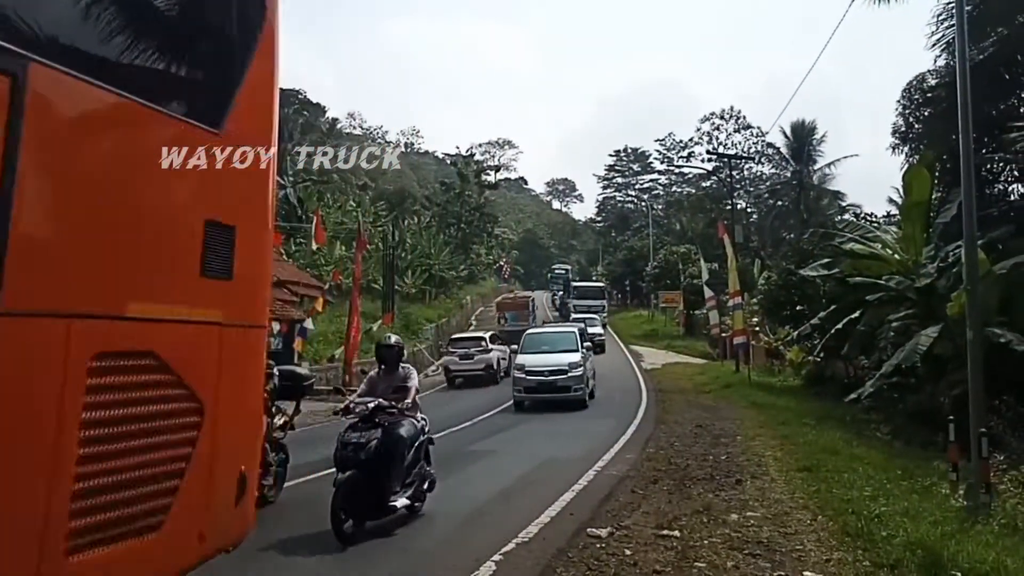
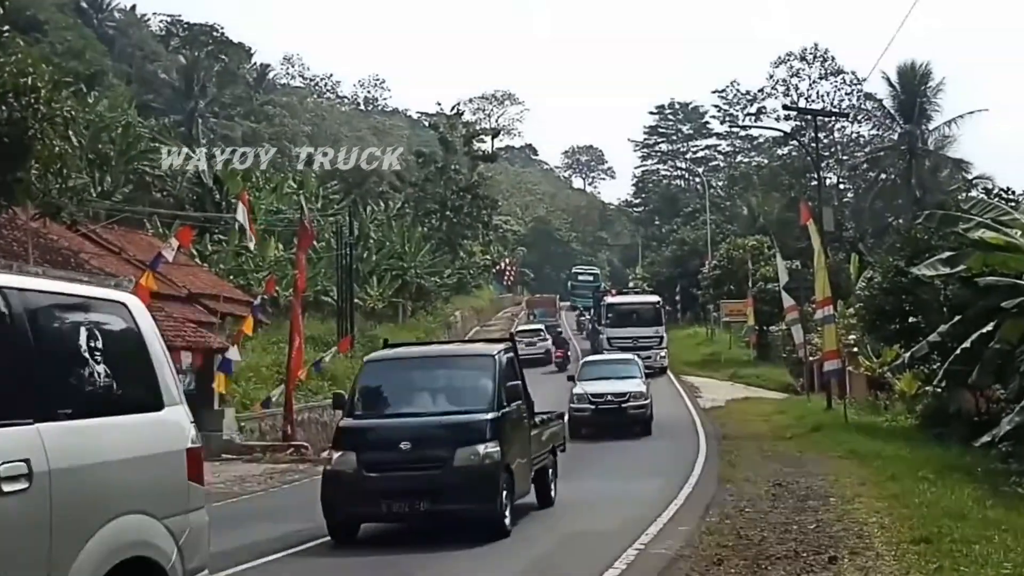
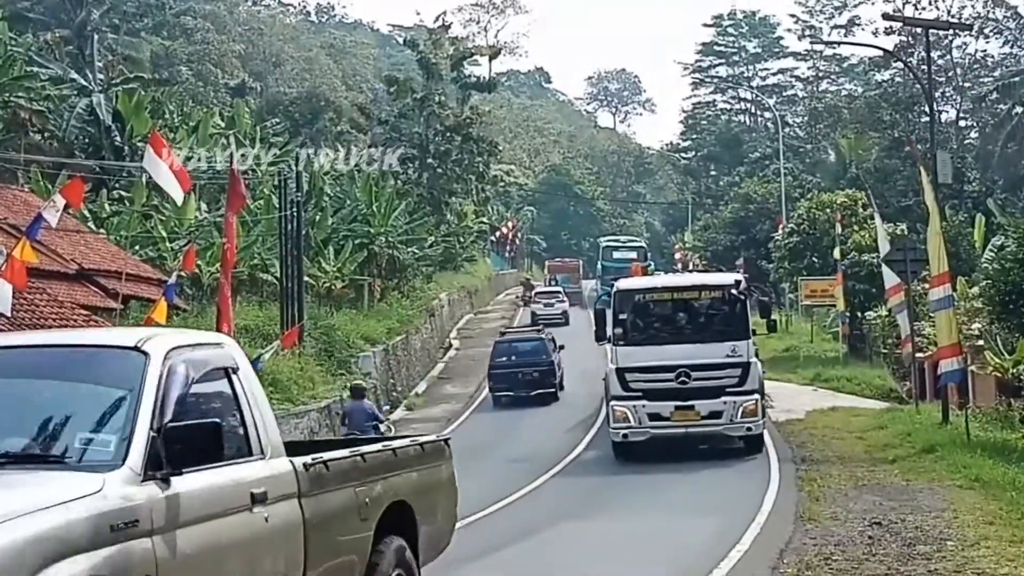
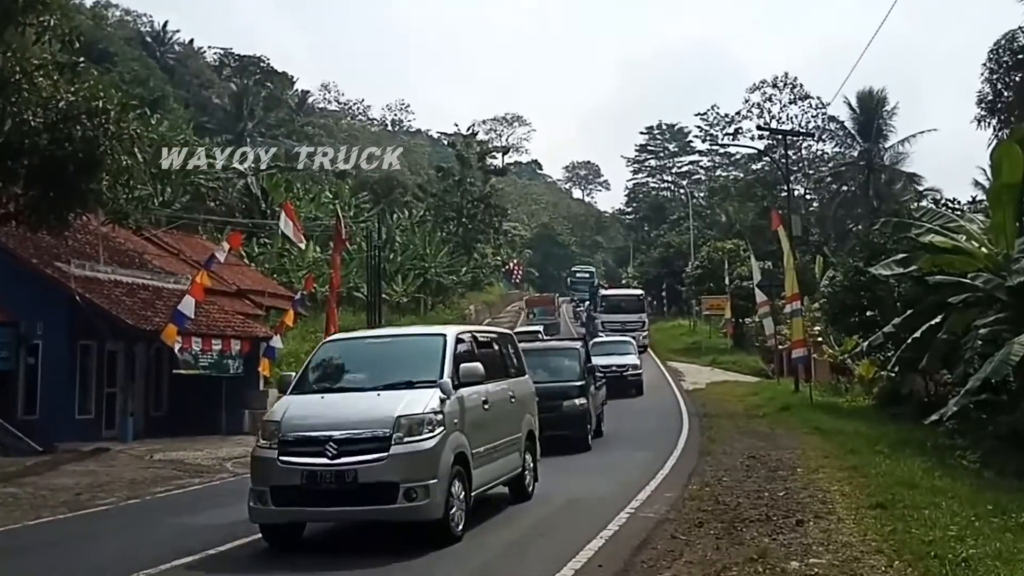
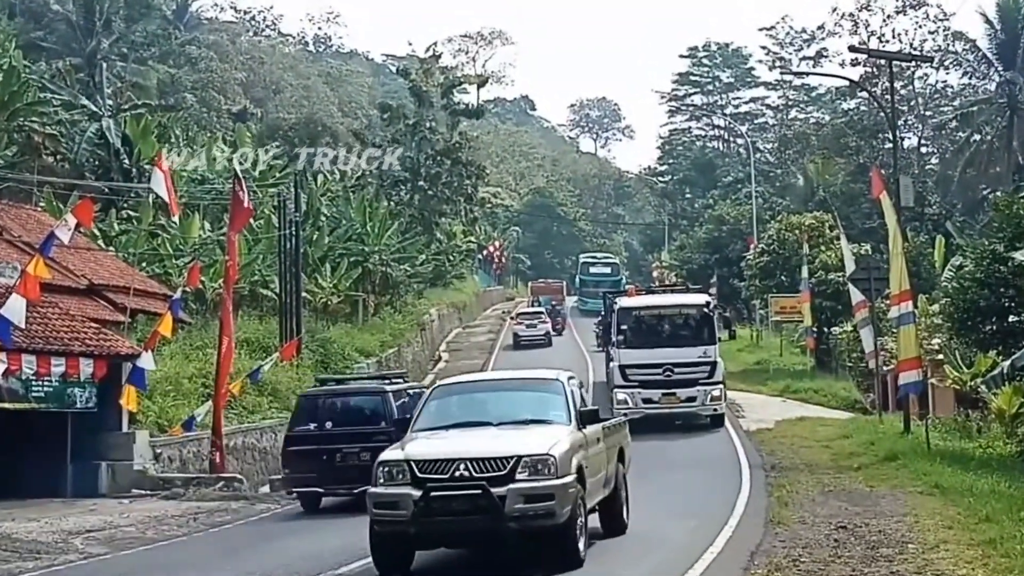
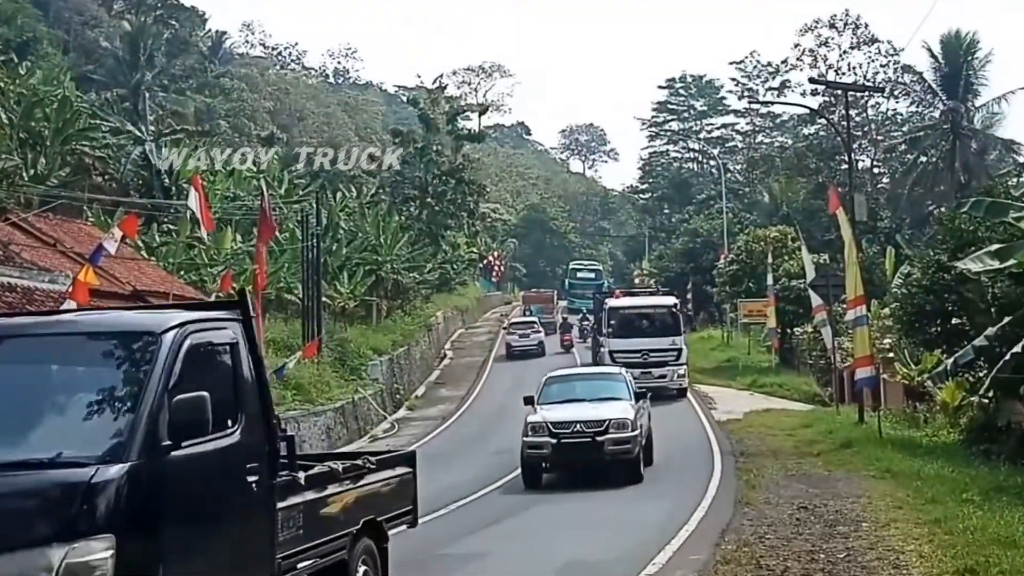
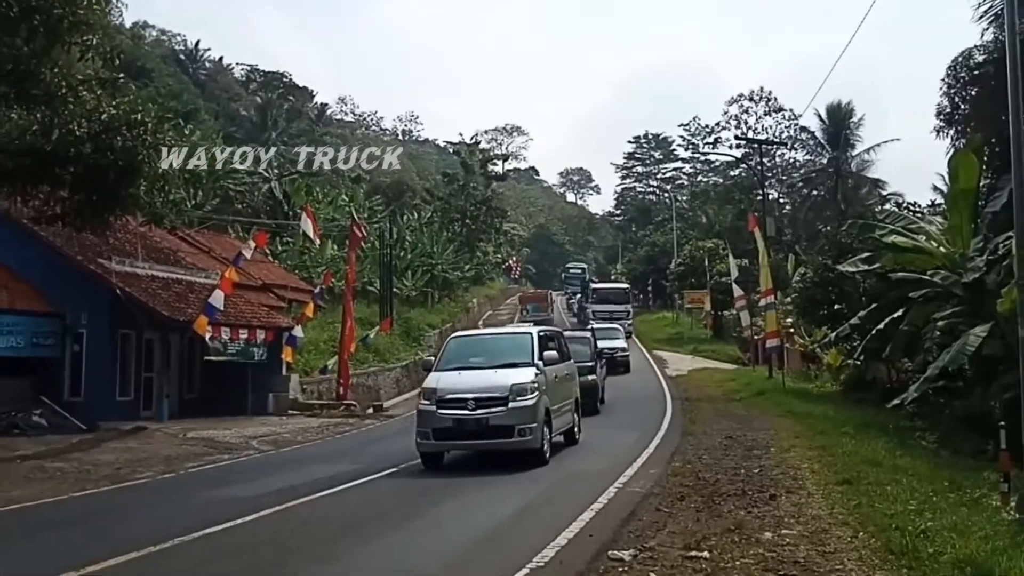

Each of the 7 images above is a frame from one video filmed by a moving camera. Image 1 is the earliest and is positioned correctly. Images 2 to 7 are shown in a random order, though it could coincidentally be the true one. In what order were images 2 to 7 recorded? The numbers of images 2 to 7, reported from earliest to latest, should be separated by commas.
7, 4, 2, 6, 5, 3
